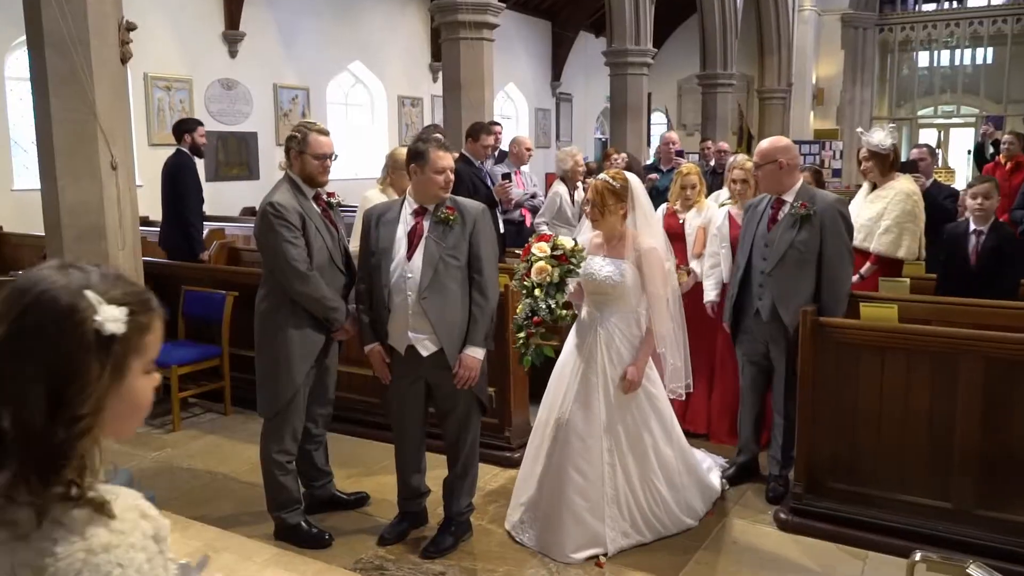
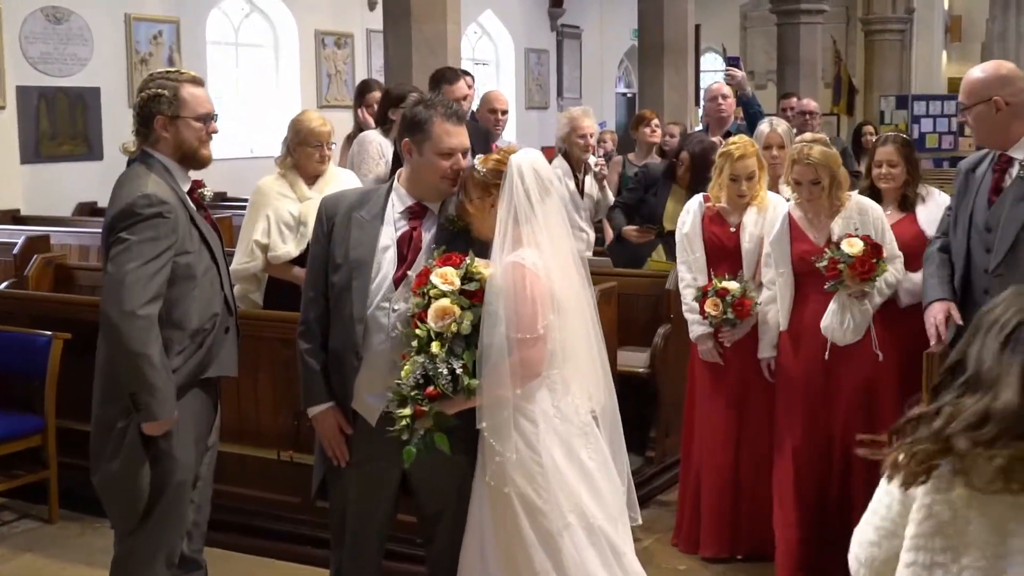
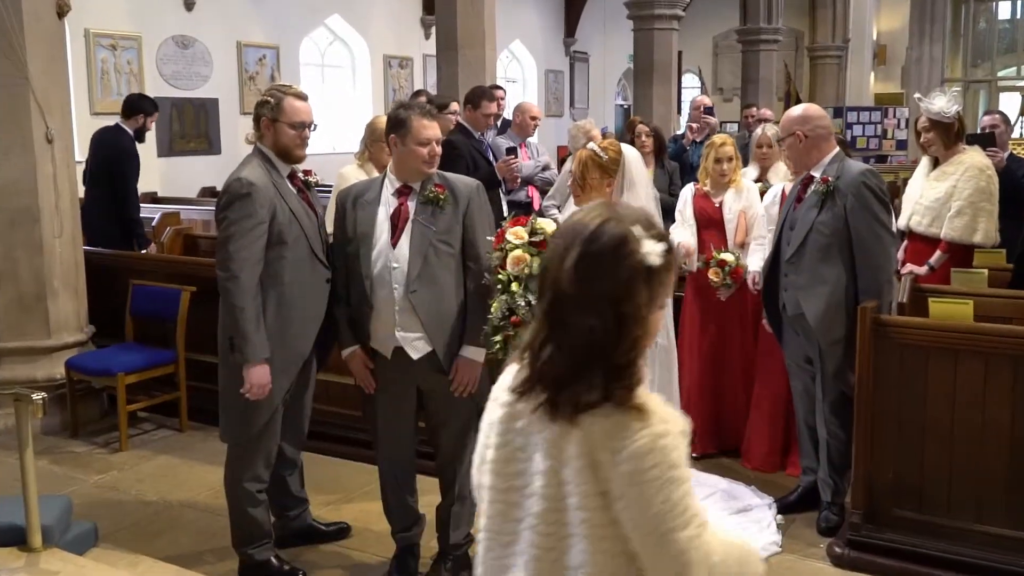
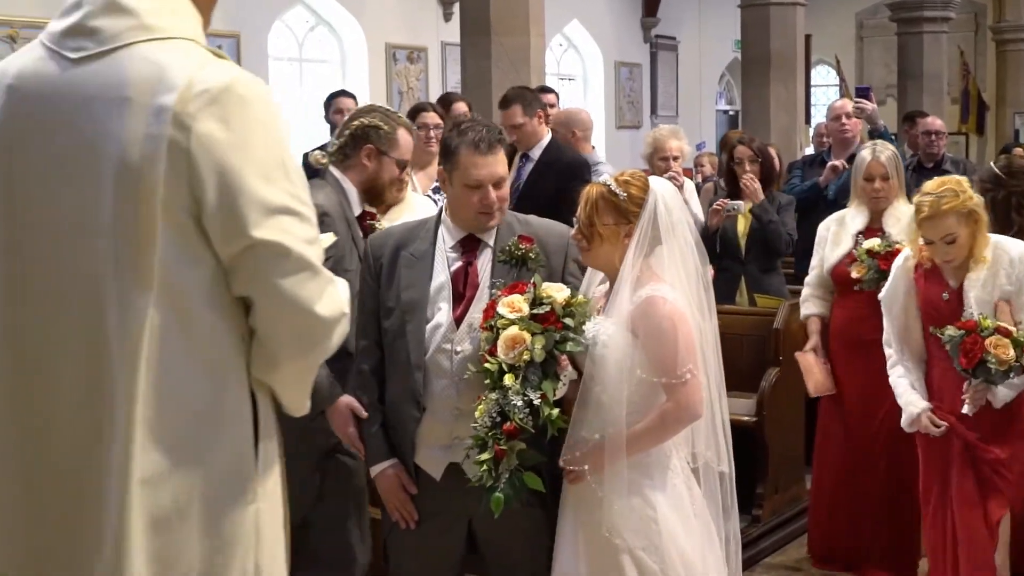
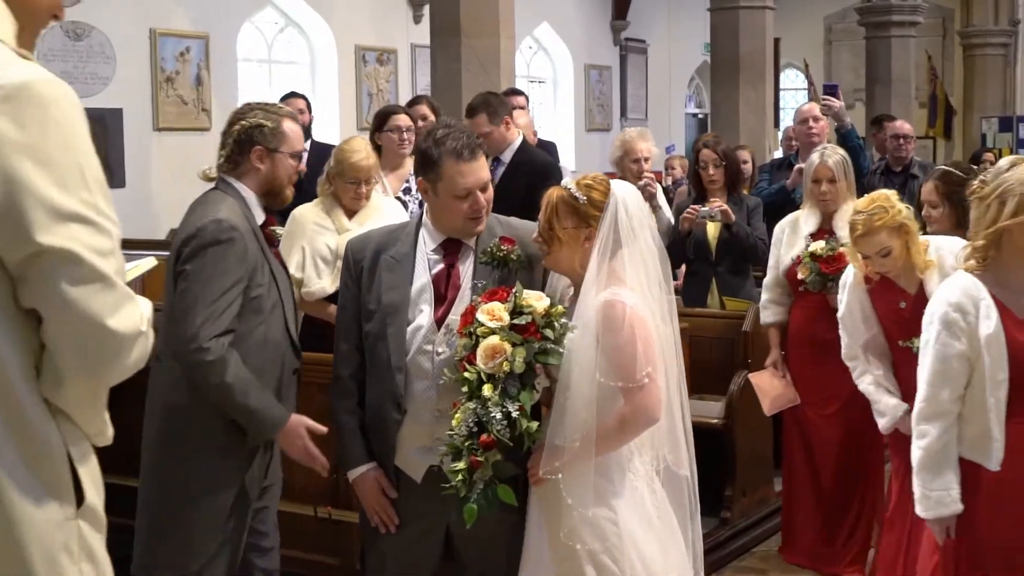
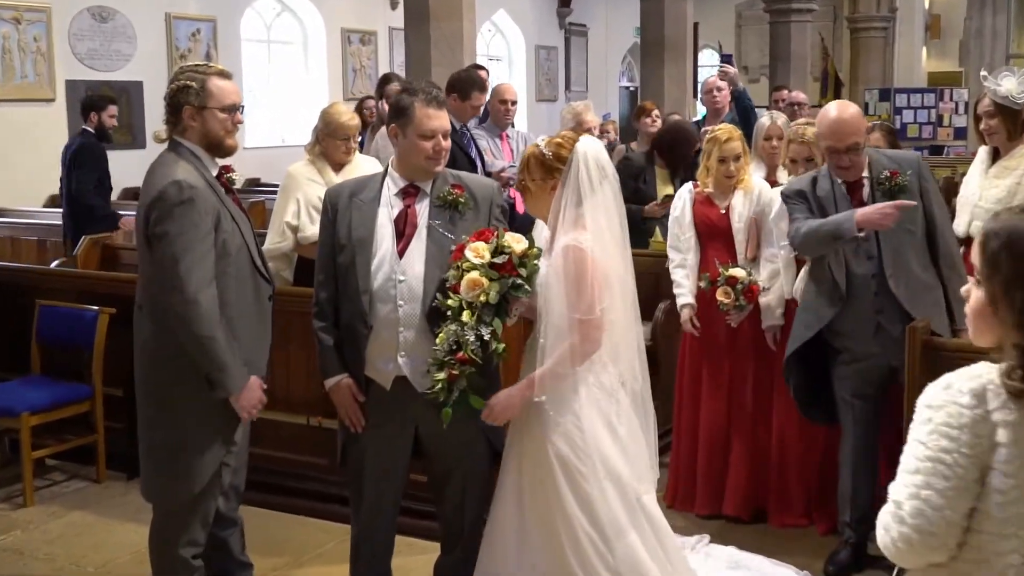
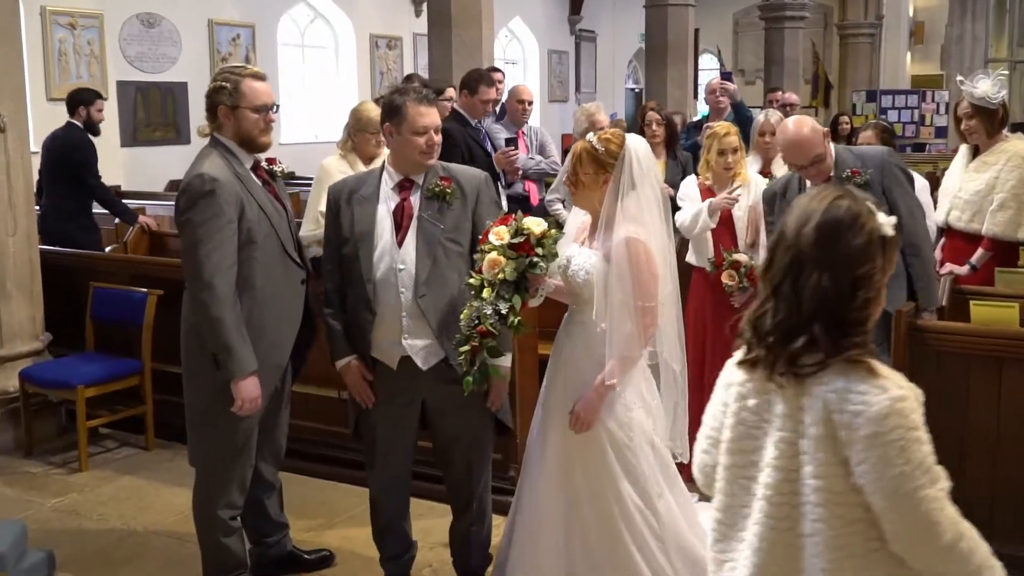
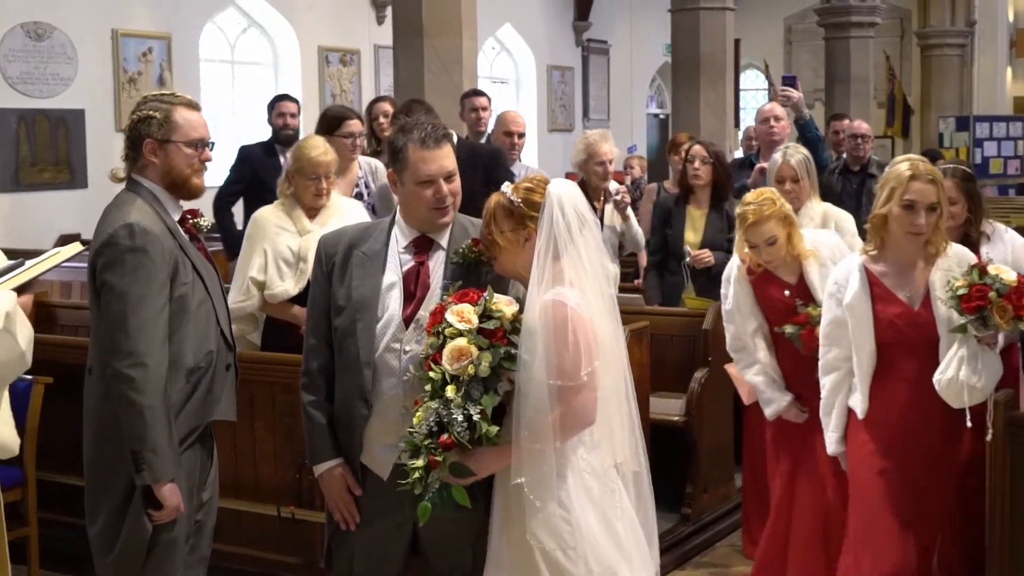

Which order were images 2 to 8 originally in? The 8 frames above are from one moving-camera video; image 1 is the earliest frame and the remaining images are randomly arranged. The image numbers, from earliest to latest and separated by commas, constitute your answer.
3, 7, 6, 2, 8, 5, 4
